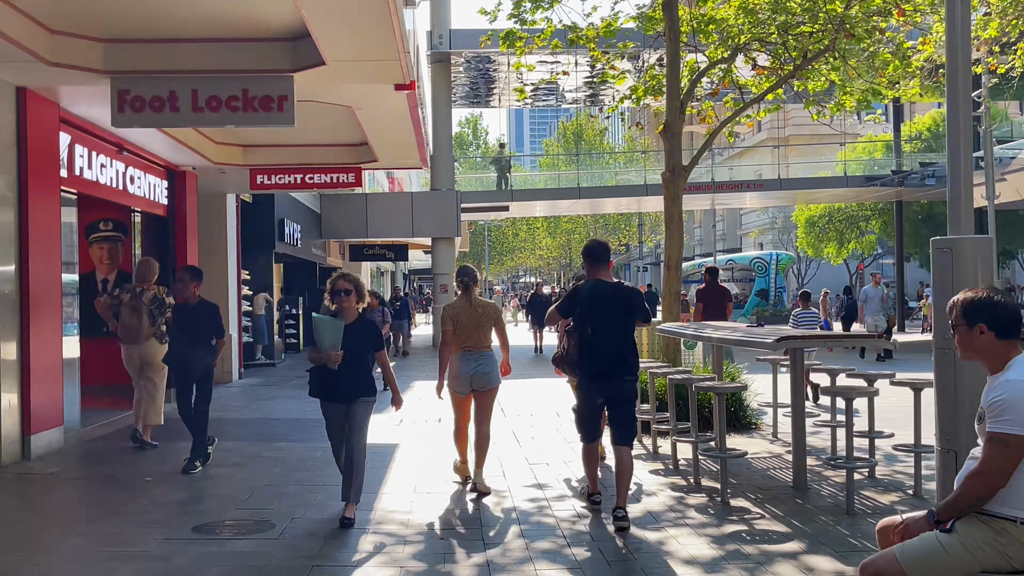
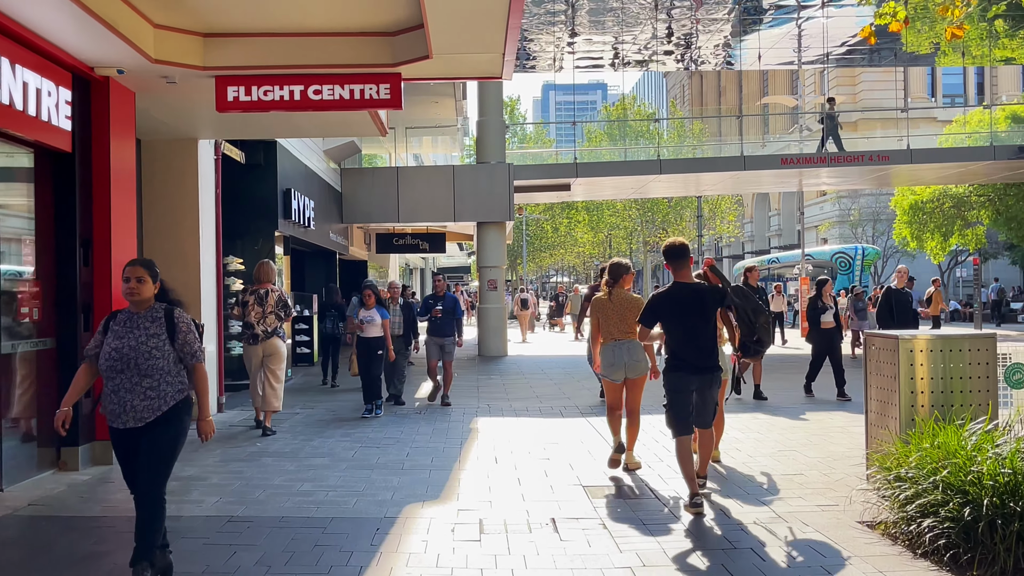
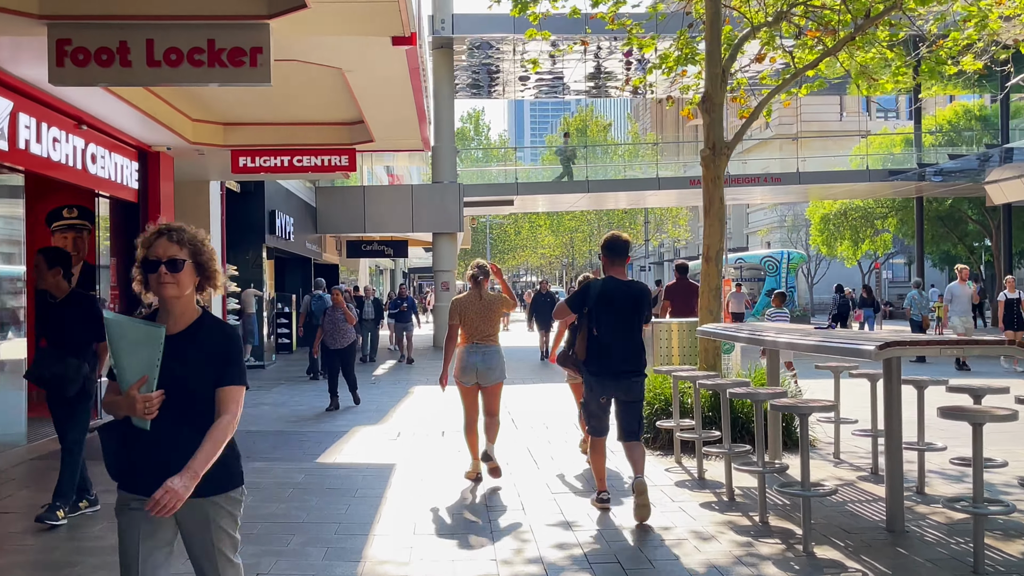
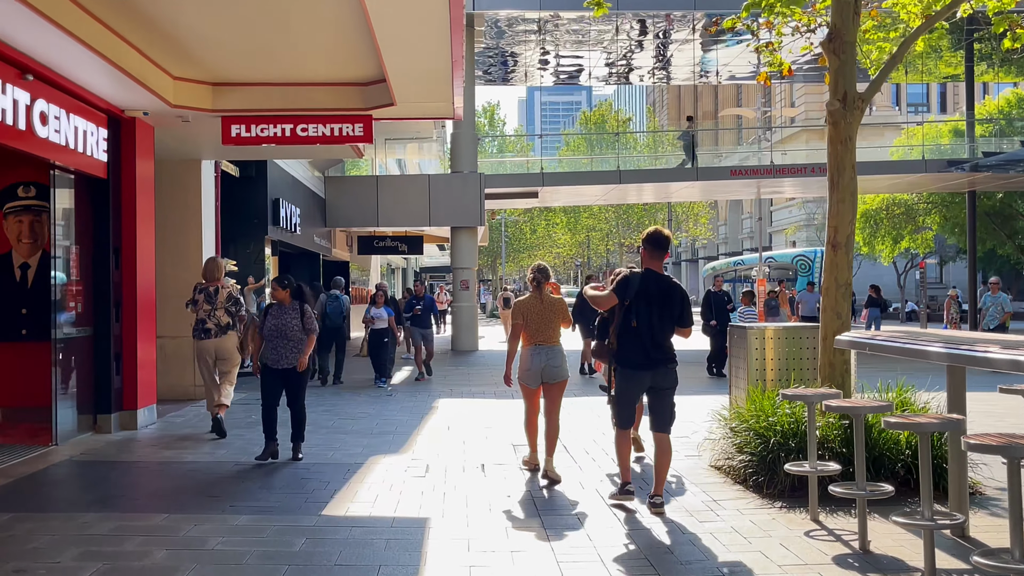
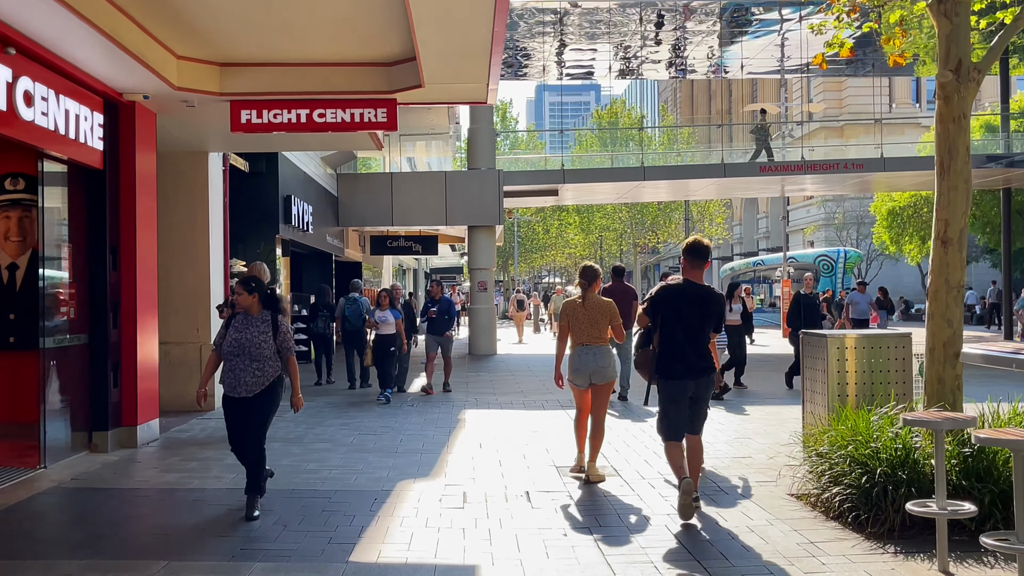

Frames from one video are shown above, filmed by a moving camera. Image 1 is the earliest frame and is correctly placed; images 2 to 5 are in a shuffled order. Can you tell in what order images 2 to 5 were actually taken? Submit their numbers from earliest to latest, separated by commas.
3, 4, 5, 2
